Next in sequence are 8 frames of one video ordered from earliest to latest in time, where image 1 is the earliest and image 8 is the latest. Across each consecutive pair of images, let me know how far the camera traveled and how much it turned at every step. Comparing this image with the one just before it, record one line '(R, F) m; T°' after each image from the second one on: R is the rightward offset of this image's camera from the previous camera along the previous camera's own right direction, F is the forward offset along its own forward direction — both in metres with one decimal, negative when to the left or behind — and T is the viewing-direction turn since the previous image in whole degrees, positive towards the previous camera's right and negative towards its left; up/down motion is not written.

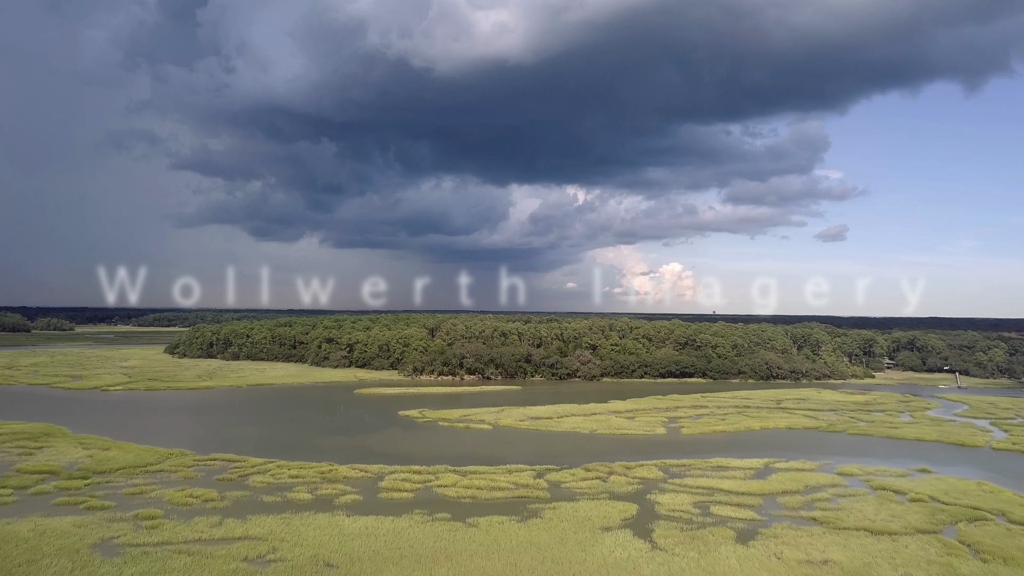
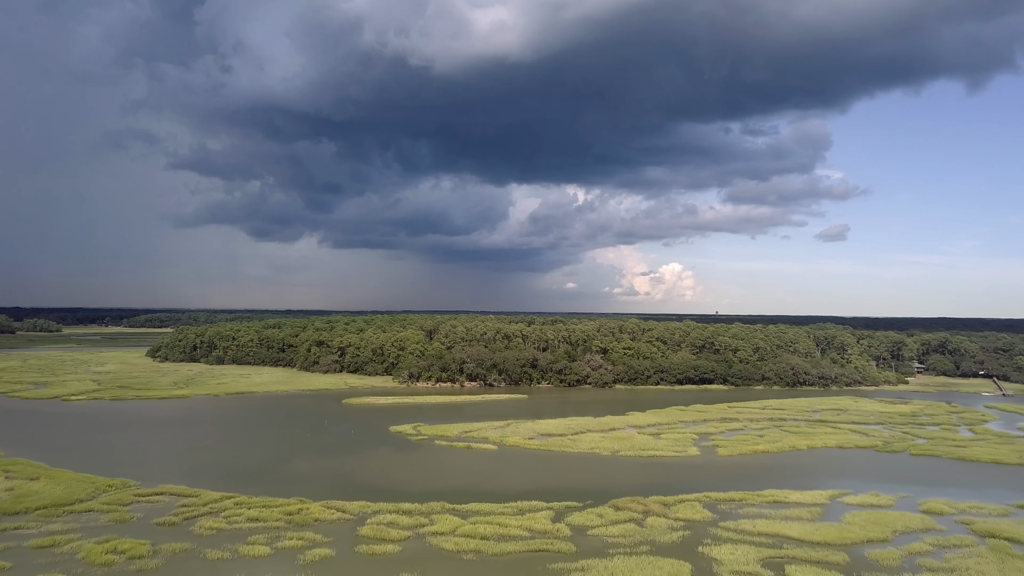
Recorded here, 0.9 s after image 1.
(-0.8, +8.2) m; 0°
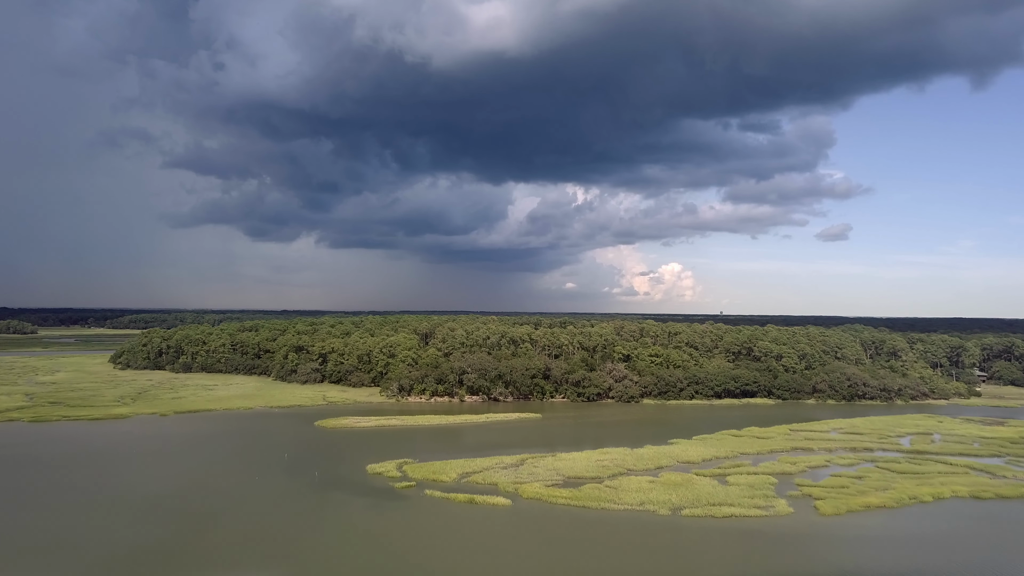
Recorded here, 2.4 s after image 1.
(-1.4, +14.2) m; 0°
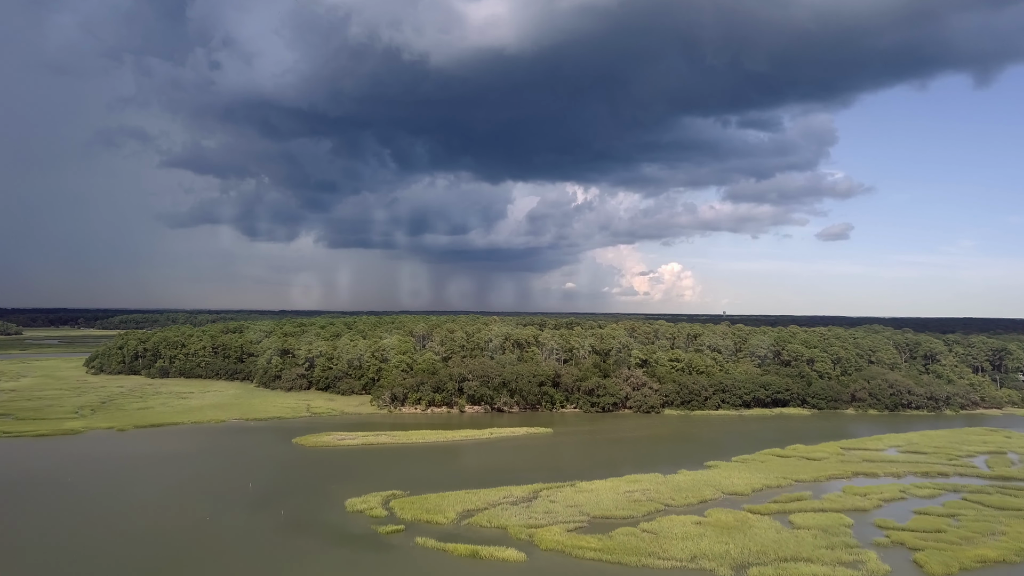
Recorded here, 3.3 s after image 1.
(-0.8, +8.2) m; 0°
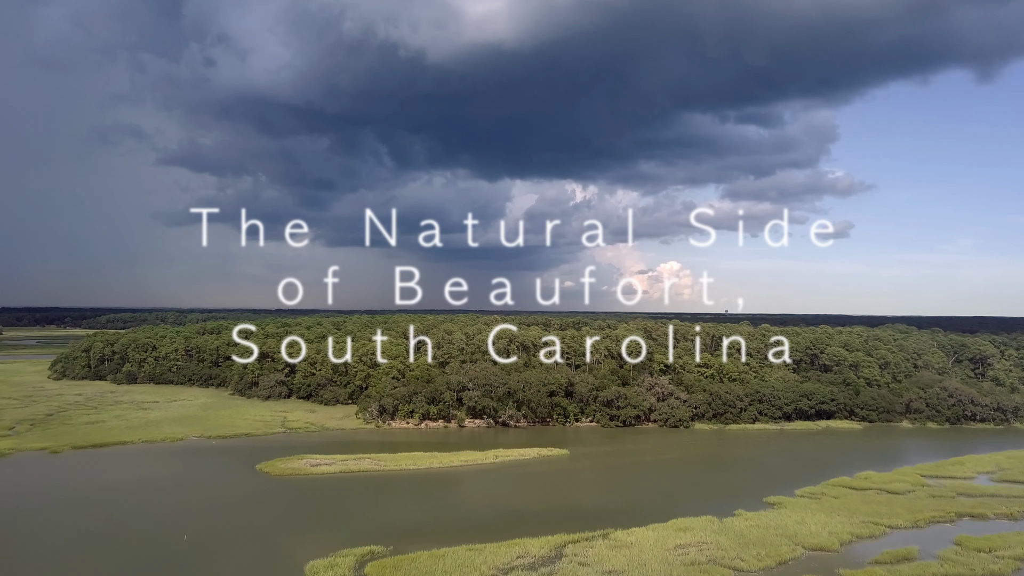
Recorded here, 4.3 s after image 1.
(-0.9, +9.4) m; 0°
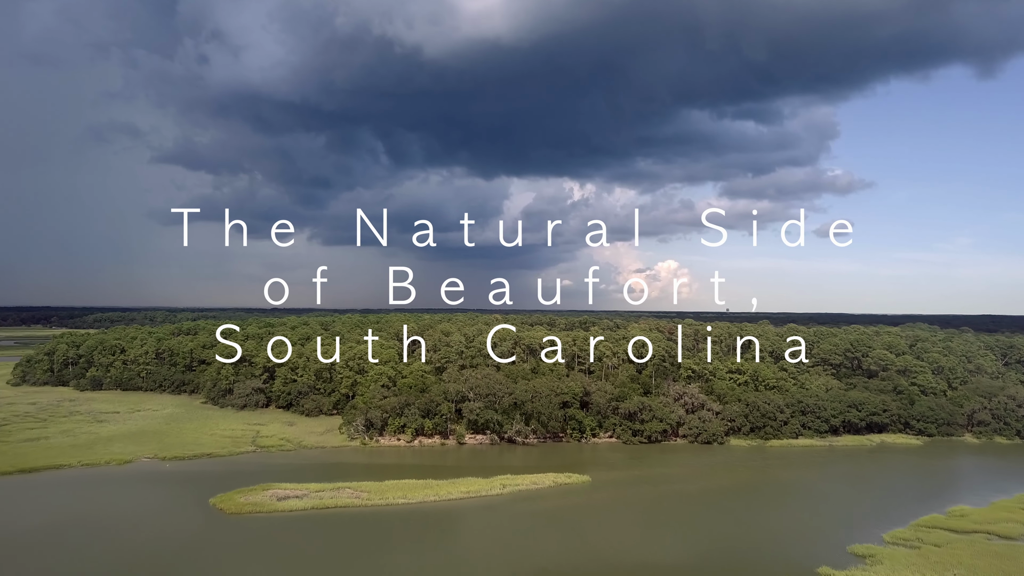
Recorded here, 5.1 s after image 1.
(-0.9, +8.3) m; 0°
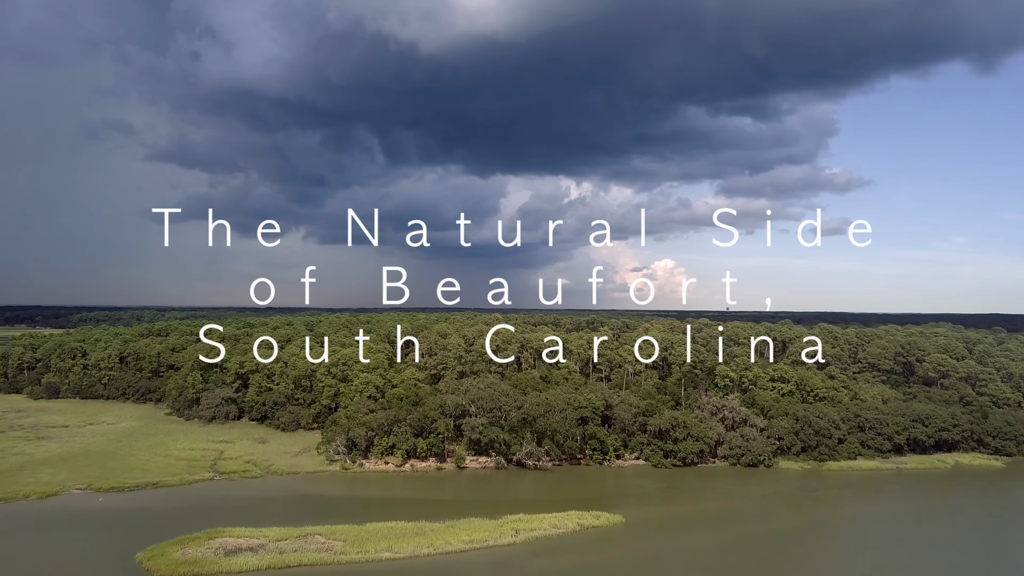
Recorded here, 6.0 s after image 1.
(-1.0, +8.3) m; 0°
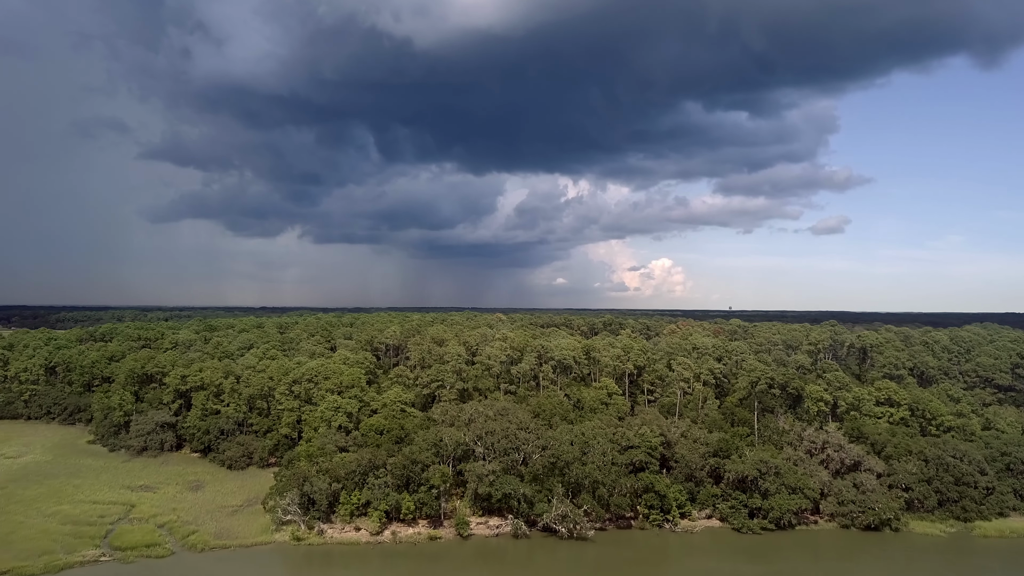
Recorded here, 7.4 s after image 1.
(-1.5, +13.1) m; 0°
